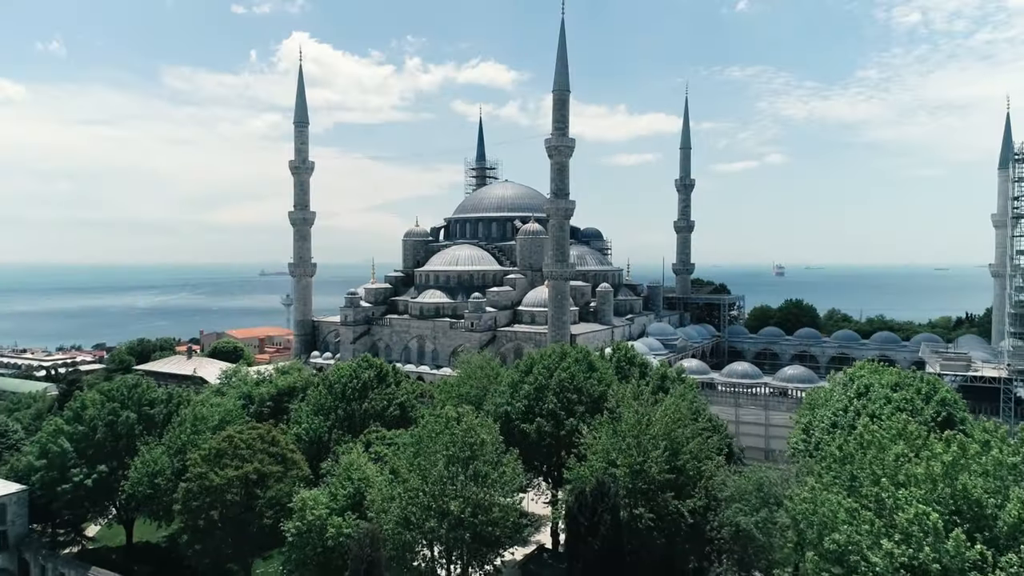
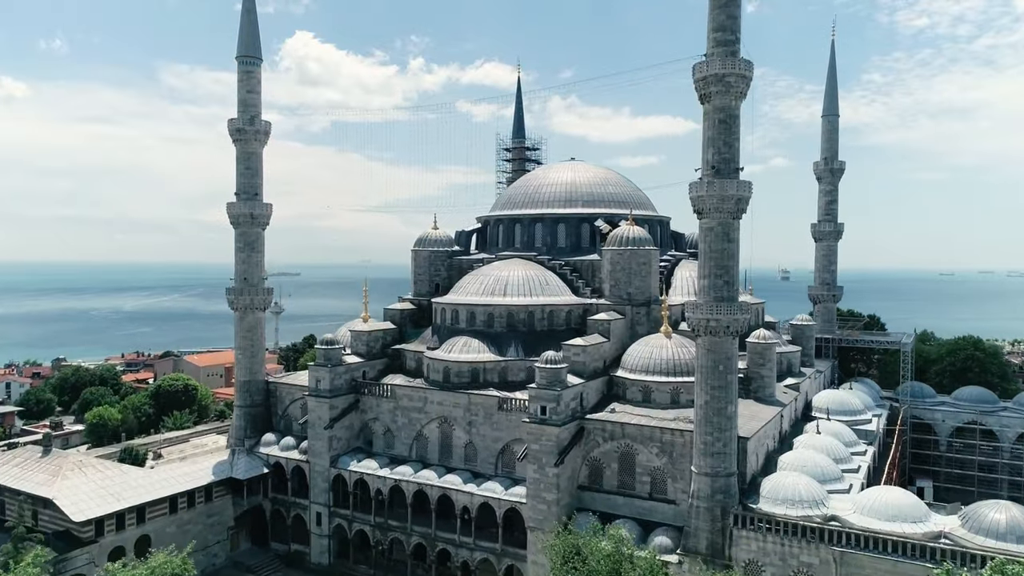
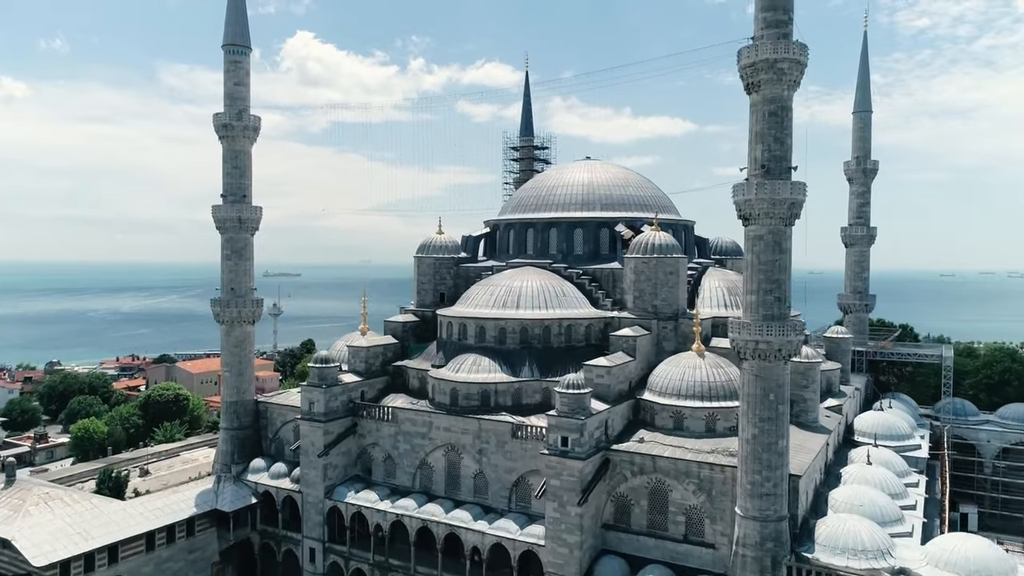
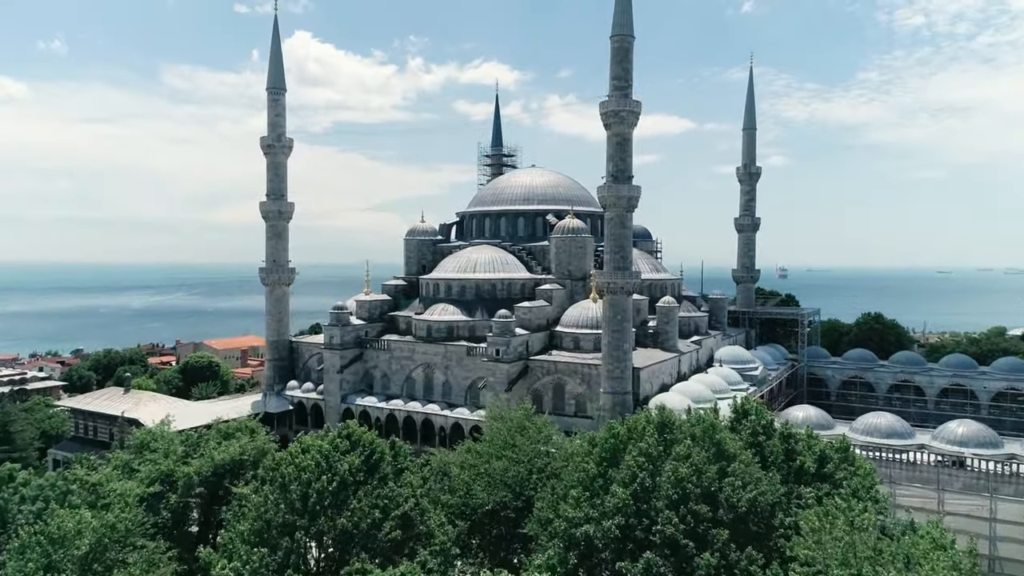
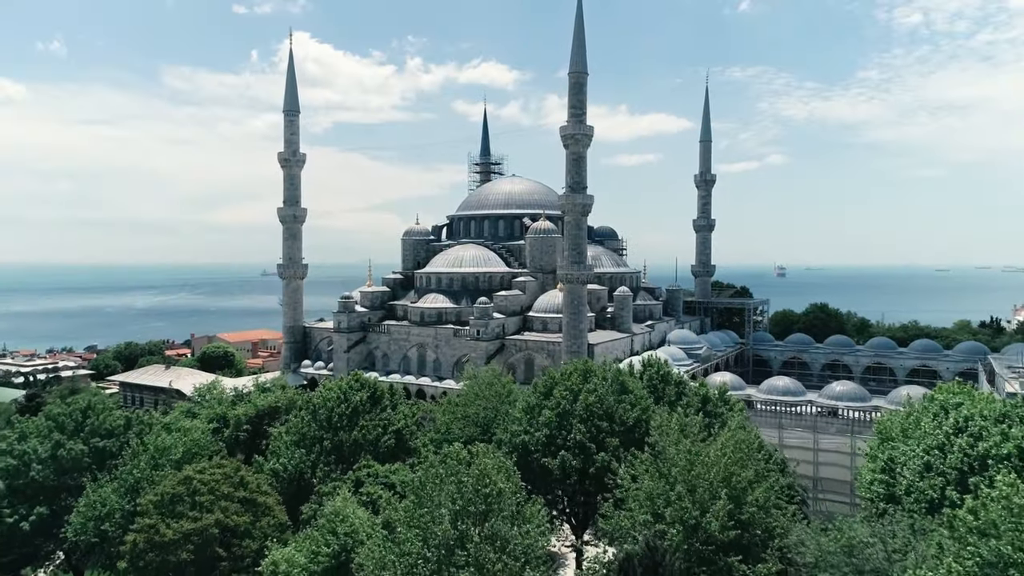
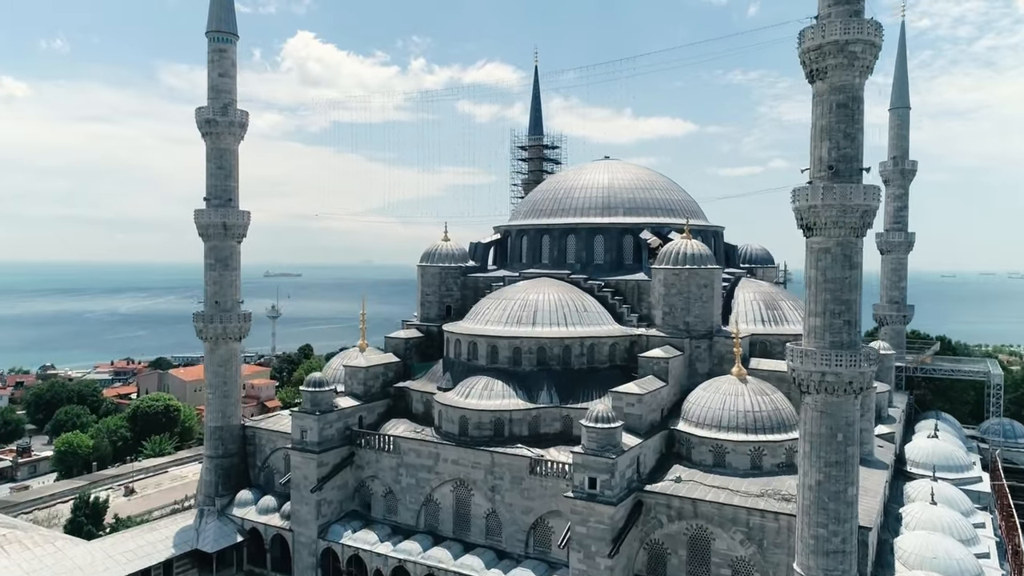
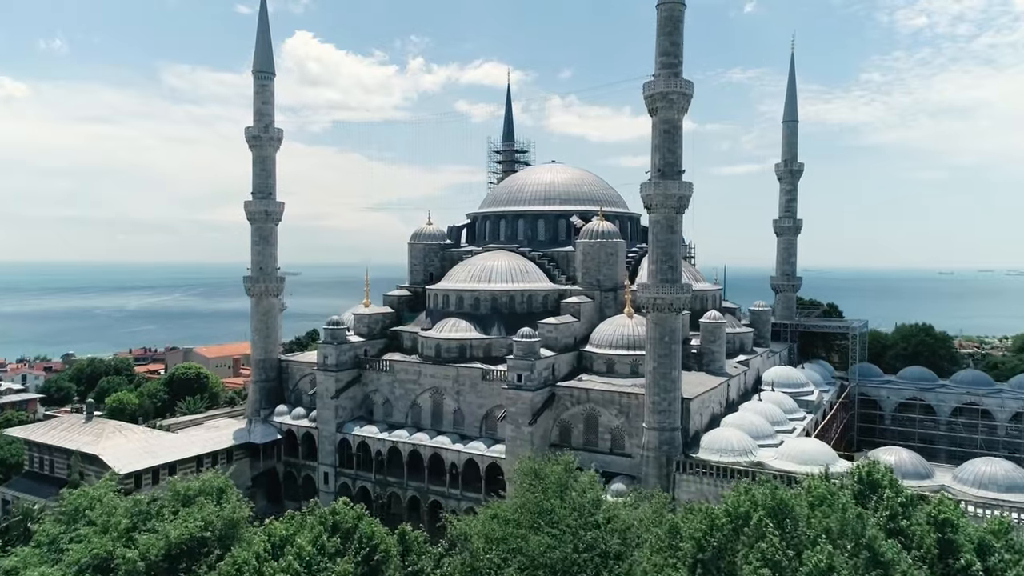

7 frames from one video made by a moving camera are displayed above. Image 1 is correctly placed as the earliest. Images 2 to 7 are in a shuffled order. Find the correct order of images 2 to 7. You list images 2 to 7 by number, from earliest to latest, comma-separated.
5, 4, 7, 2, 3, 6
